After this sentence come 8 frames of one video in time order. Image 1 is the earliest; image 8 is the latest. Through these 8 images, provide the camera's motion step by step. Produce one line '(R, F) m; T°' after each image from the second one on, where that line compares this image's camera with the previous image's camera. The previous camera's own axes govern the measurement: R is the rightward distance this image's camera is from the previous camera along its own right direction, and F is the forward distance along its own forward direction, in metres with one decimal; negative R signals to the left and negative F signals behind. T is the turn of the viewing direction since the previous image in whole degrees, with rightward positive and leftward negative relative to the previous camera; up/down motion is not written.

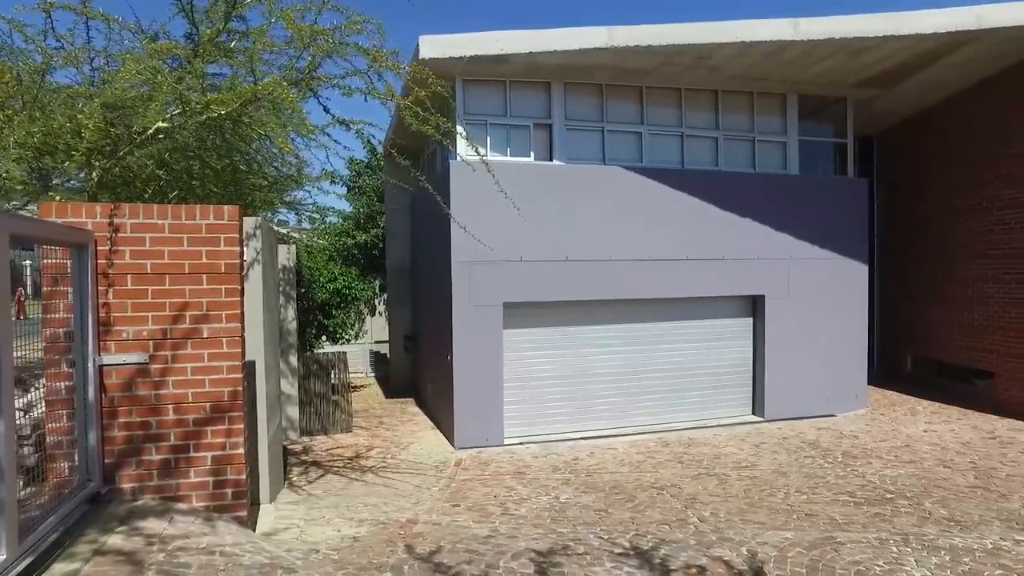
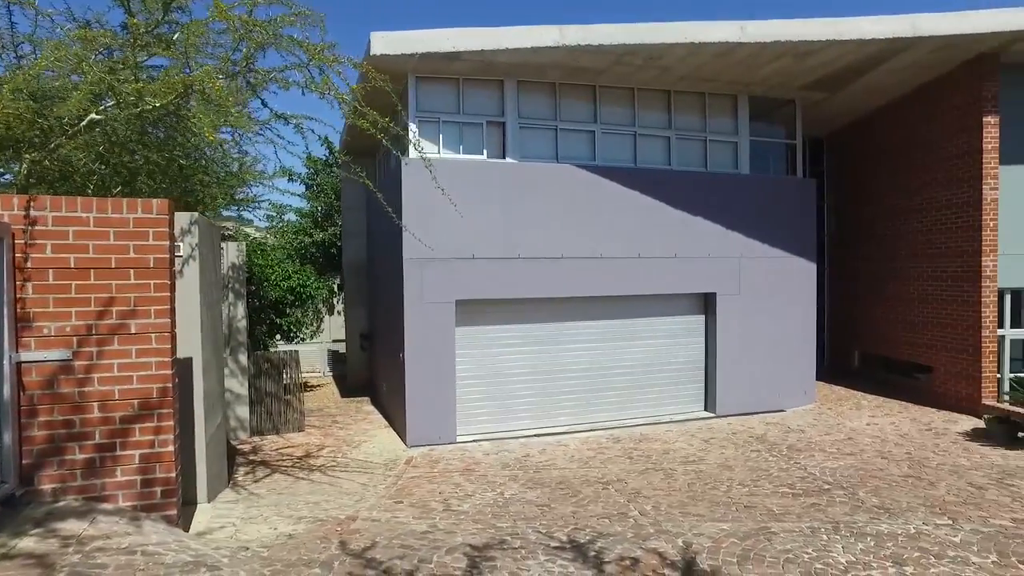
(+0.2, 0.0) m; +3°
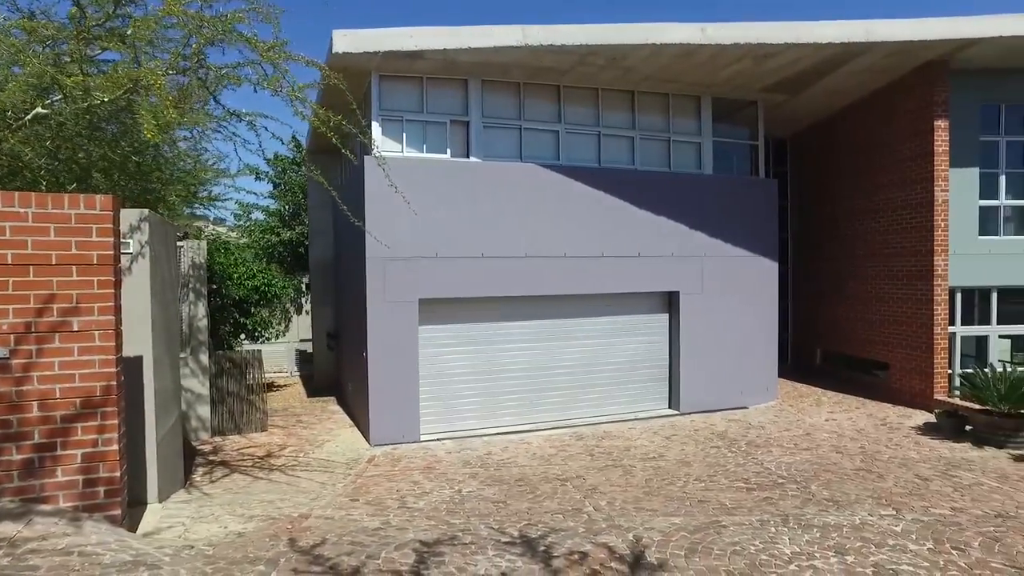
(+0.1, 0.0) m; +2°
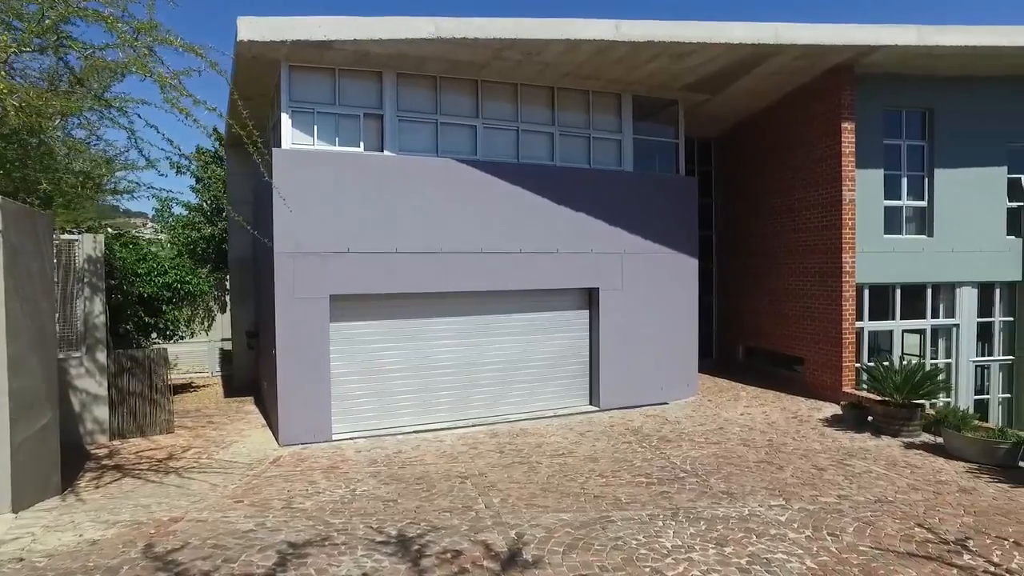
(+0.4, +0.1) m; +4°
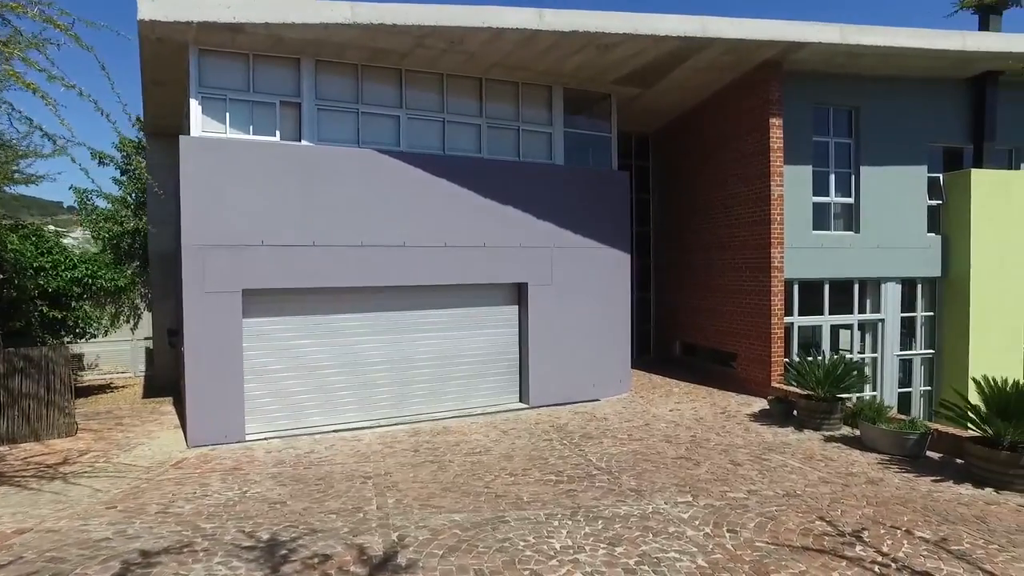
(+0.4, +0.2) m; +3°
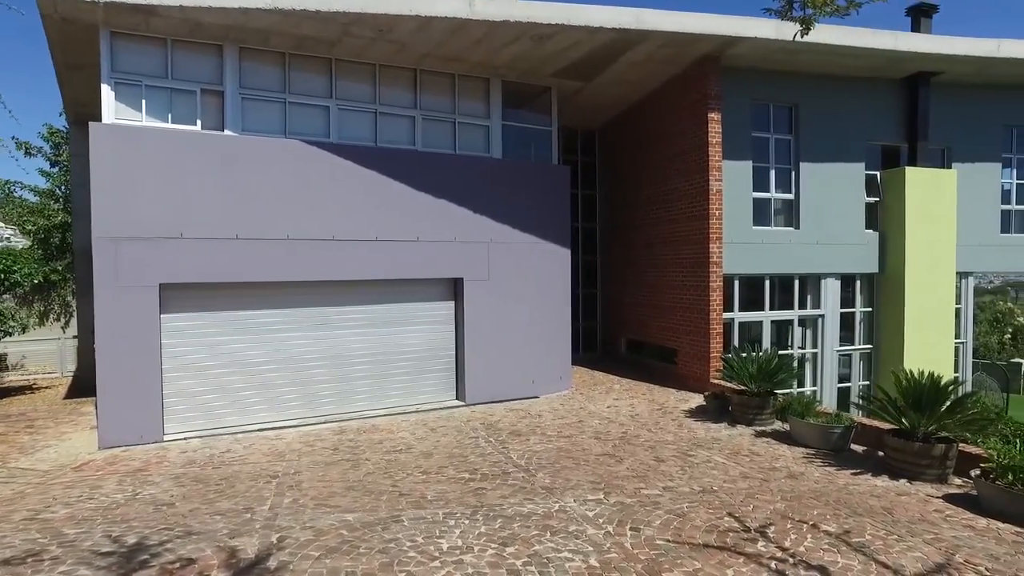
(+0.4, +0.2) m; +2°
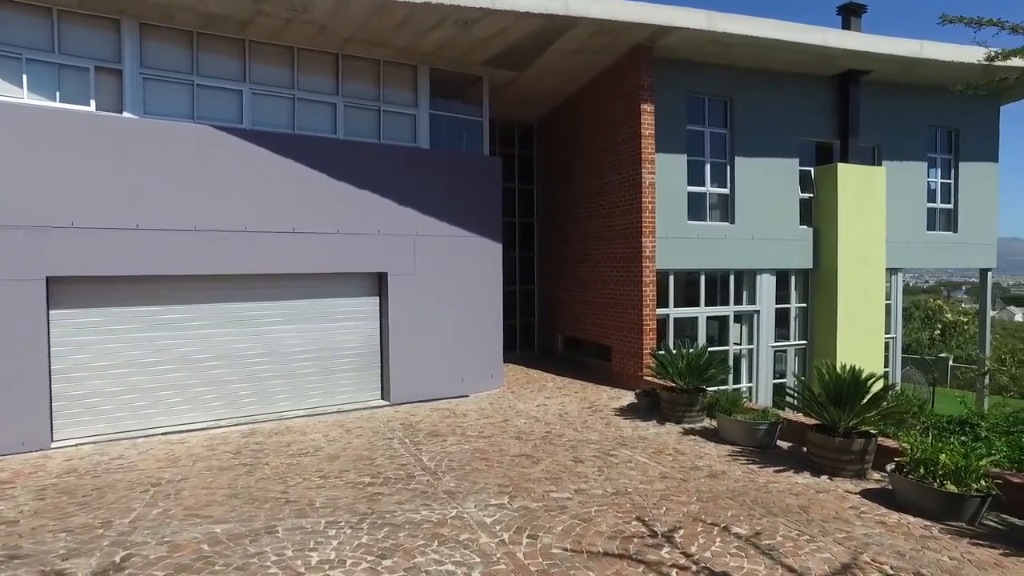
(+0.4, +0.3) m; +3°
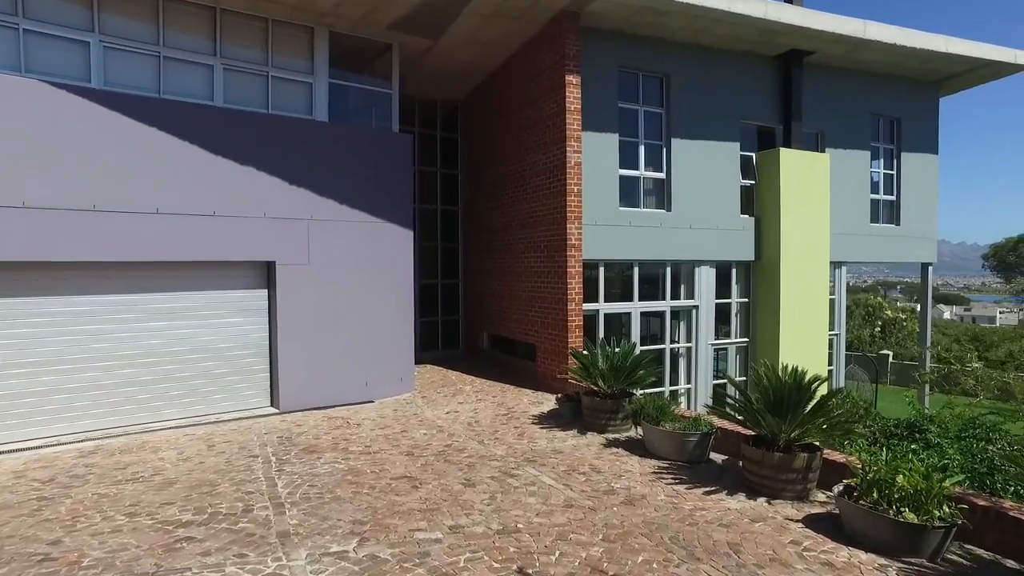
(+0.5, +1.1) m; +4°
